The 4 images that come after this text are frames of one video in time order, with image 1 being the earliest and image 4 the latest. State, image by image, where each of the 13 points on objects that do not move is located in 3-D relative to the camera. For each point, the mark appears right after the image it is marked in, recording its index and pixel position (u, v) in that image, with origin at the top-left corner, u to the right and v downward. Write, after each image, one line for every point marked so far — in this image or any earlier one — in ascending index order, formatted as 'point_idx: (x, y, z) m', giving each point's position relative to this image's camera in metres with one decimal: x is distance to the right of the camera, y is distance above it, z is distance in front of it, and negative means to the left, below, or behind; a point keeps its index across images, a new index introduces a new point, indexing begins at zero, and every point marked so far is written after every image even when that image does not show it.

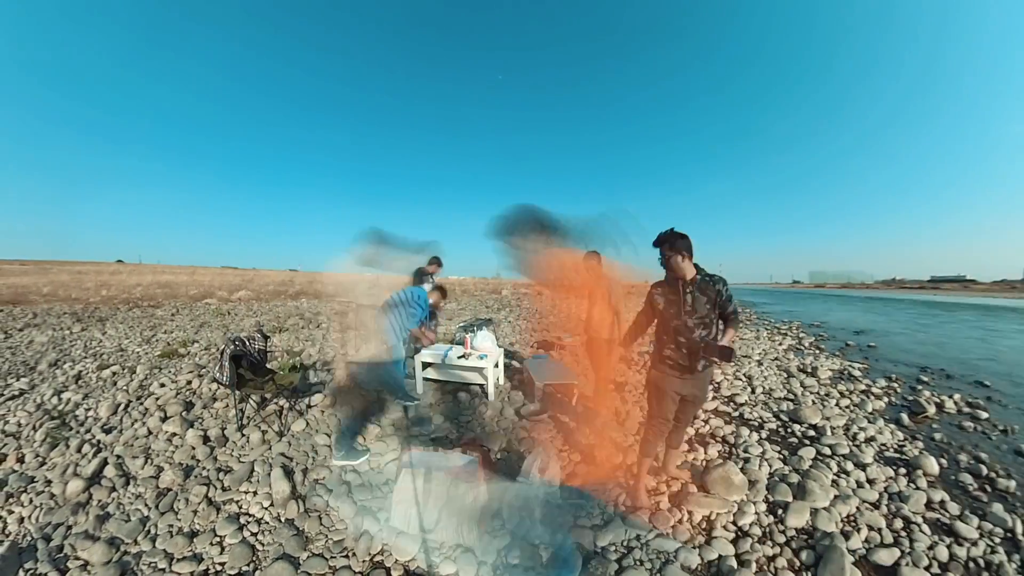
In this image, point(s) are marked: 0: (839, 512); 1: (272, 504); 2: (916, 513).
0: (+3.1, -2.1, +4.6) m
1: (-2.4, -2.1, +4.8) m
2: (+3.8, -2.1, +4.6) m
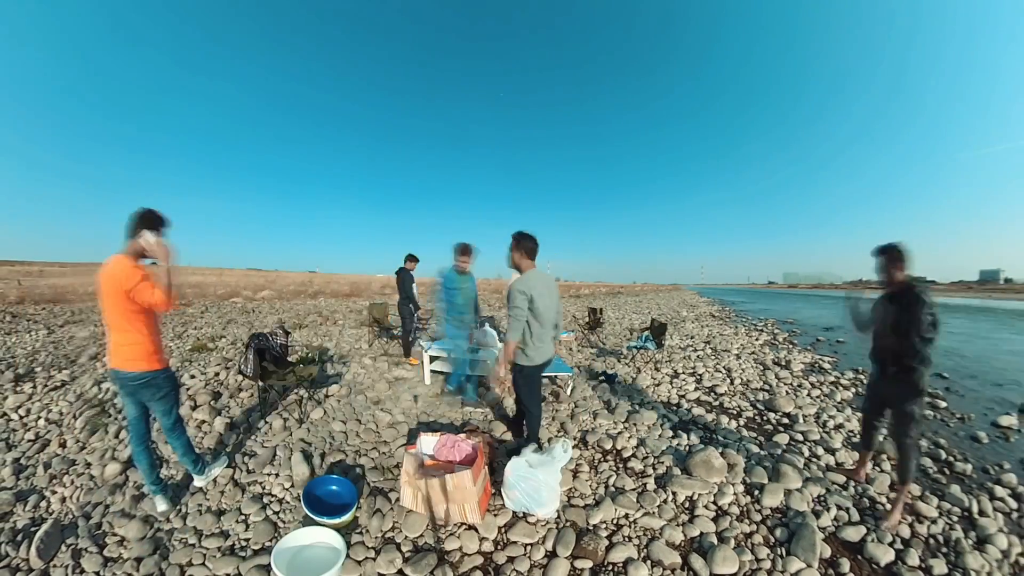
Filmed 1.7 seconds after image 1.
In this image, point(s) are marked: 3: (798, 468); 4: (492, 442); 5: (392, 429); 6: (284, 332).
0: (+3.1, -2.1, +5.1) m
1: (-2.4, -2.1, +5.4) m
2: (+3.8, -2.1, +5.1) m
3: (+3.2, -2.0, +5.5) m
4: (-0.2, -1.8, +5.8) m
5: (-1.6, -1.8, +6.2) m
6: (-2.9, -0.5, +6.2) m
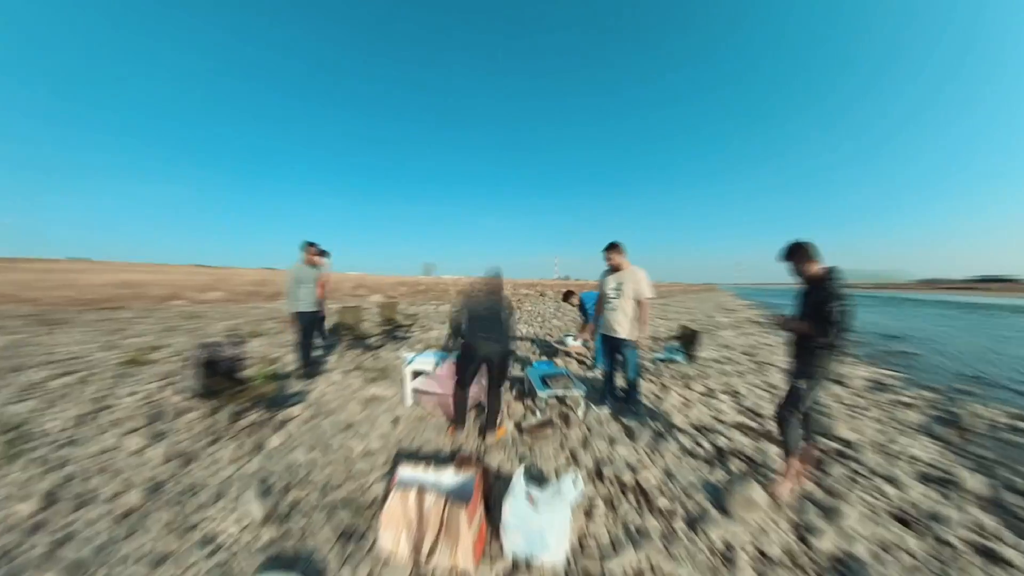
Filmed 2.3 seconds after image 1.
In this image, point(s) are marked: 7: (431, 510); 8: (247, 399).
0: (+3.1, -2.1, +4.1) m
1: (-2.4, -2.1, +4.3) m
2: (+3.8, -2.1, +4.1) m
3: (+3.2, -2.0, +4.5) m
4: (-0.2, -1.8, +4.7) m
5: (-1.6, -1.8, +5.2) m
6: (-2.9, -0.5, +5.1) m
7: (-0.7, -1.8, +3.9) m
8: (-2.8, -1.2, +5.0) m
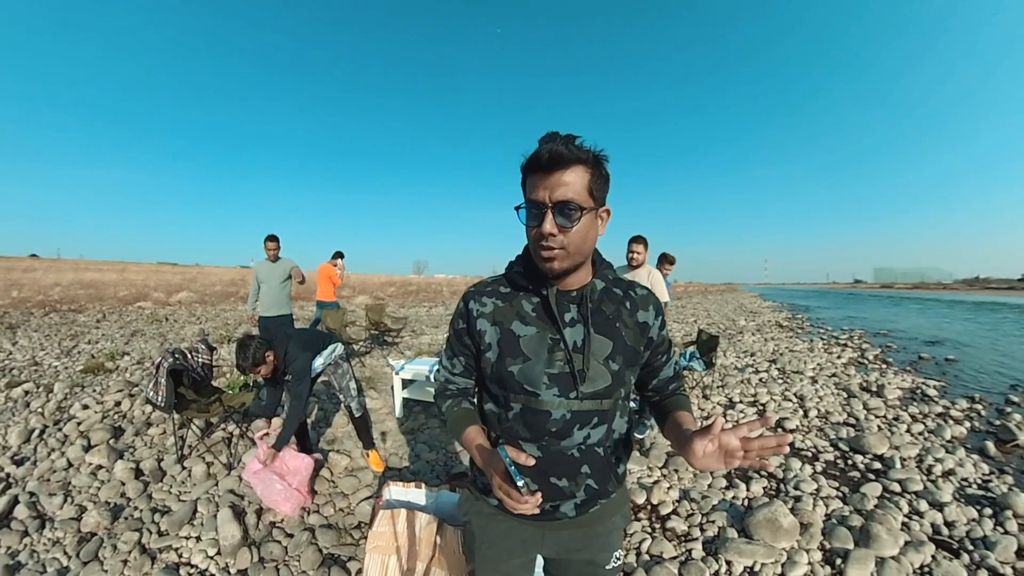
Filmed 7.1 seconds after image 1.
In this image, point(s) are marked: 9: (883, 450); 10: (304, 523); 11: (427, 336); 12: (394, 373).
0: (+3.1, -2.1, +3.7) m
1: (-2.4, -2.1, +3.8) m
2: (+3.8, -2.1, +3.6) m
3: (+3.2, -2.0, +4.0) m
4: (-0.2, -1.8, +4.3) m
5: (-1.6, -1.8, +4.7) m
6: (-2.9, -0.6, +4.6) m
7: (-0.6, -1.8, +3.4) m
8: (-2.8, -1.2, +4.5) m
9: (+3.6, -1.6, +4.7) m
10: (-1.8, -2.1, +4.2) m
11: (-1.7, -1.0, +9.7) m
12: (-1.4, -1.0, +5.7) m
